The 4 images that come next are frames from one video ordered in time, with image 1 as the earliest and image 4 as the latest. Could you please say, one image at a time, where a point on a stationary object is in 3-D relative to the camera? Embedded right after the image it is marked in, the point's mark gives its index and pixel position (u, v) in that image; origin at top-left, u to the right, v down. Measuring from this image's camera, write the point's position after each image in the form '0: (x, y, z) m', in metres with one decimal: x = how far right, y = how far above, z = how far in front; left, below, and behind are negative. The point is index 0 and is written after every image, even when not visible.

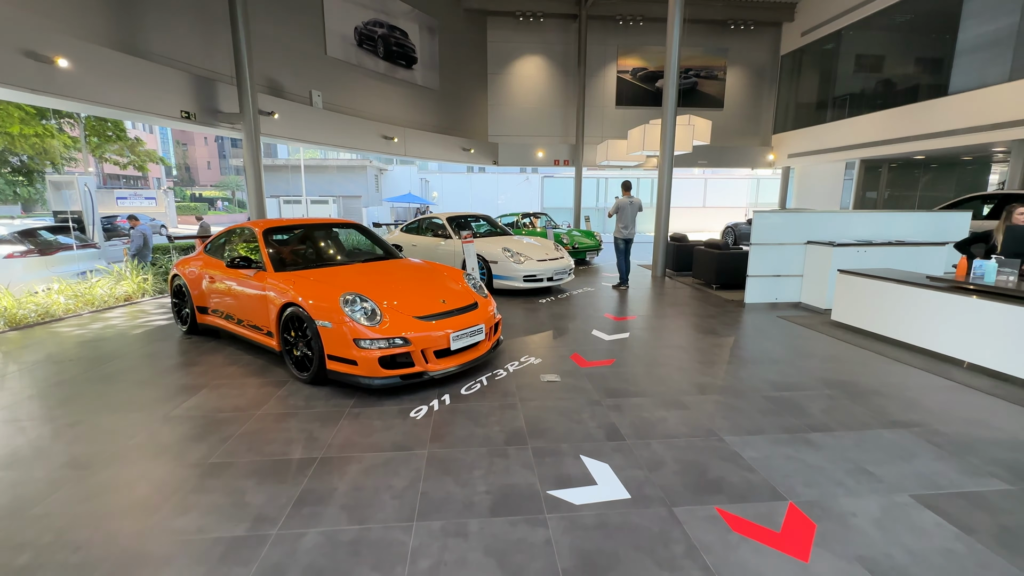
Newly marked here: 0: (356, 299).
0: (-1.0, -0.1, +3.0) m
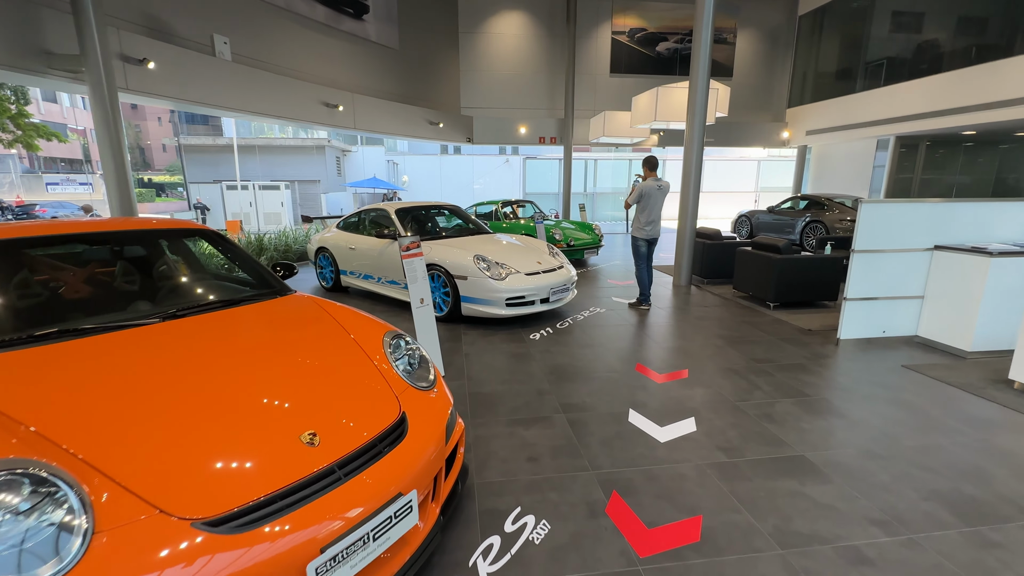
0: (-1.1, -0.4, +1.0) m
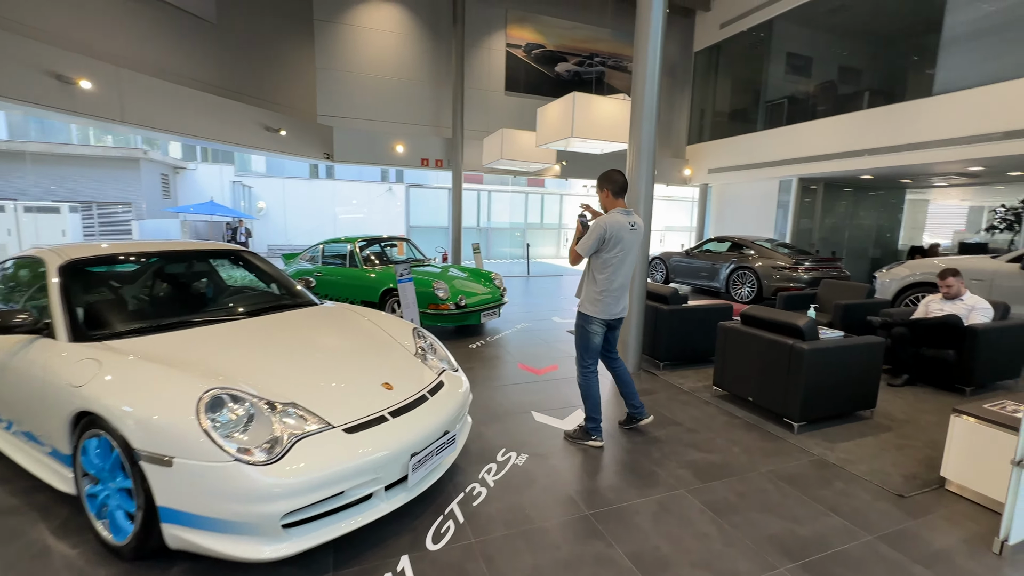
0: (-1.1, -0.9, -1.6) m
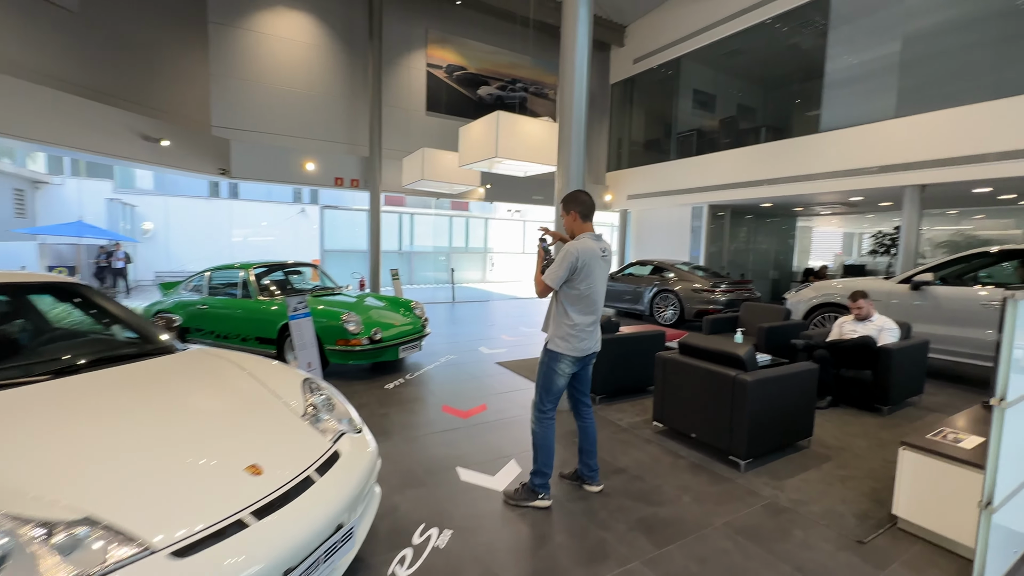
0: (-0.8, -0.8, -2.2) m
